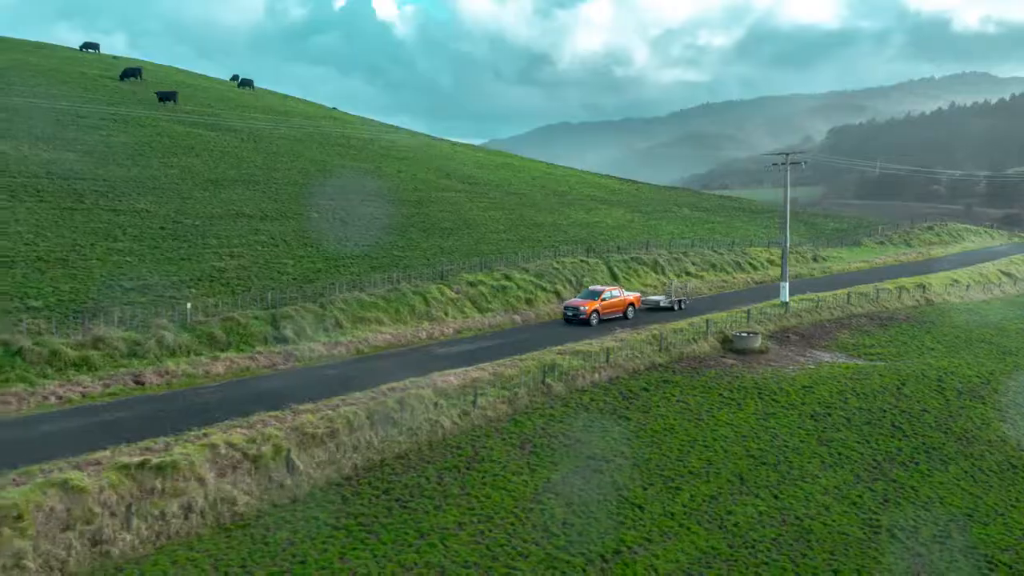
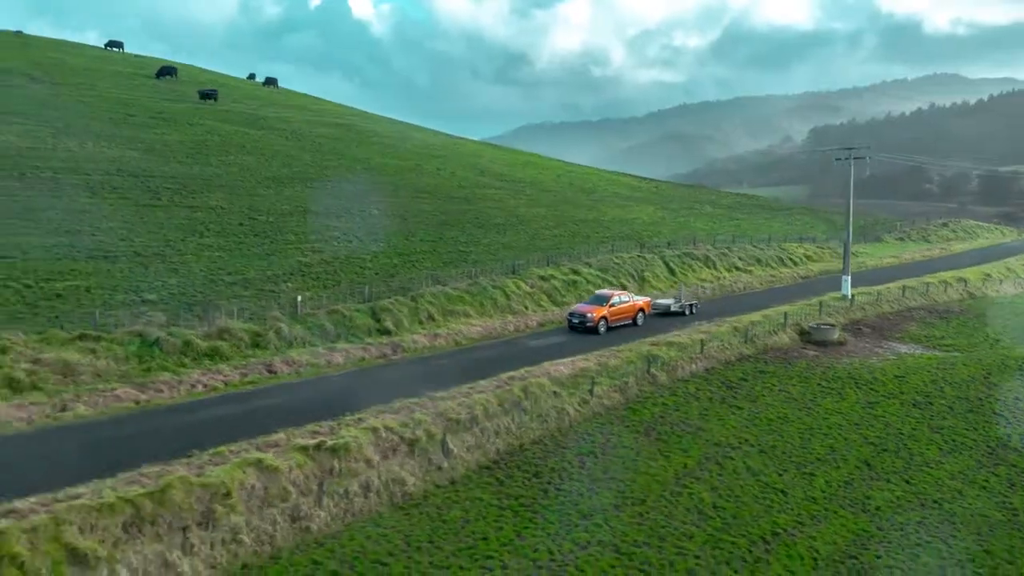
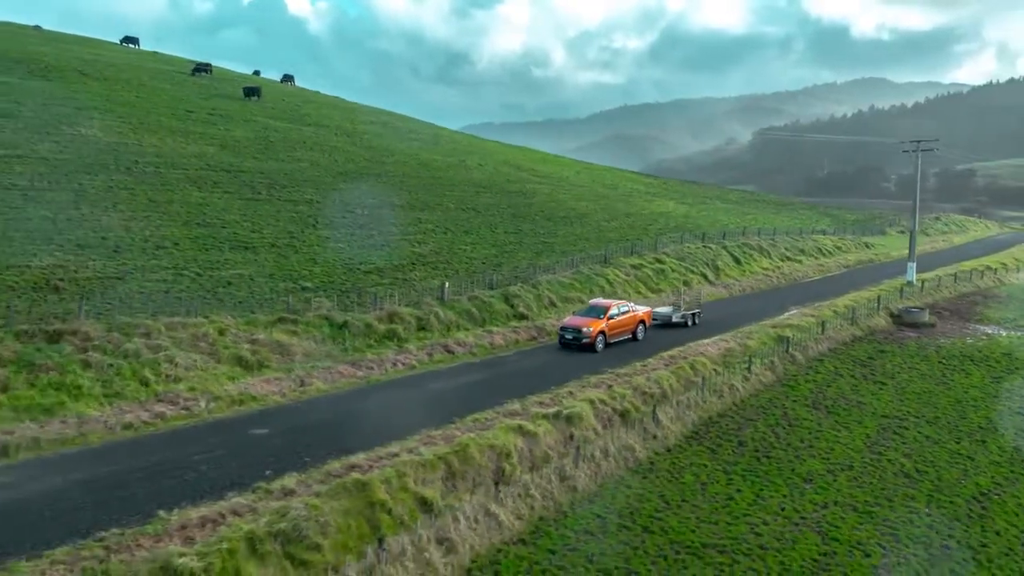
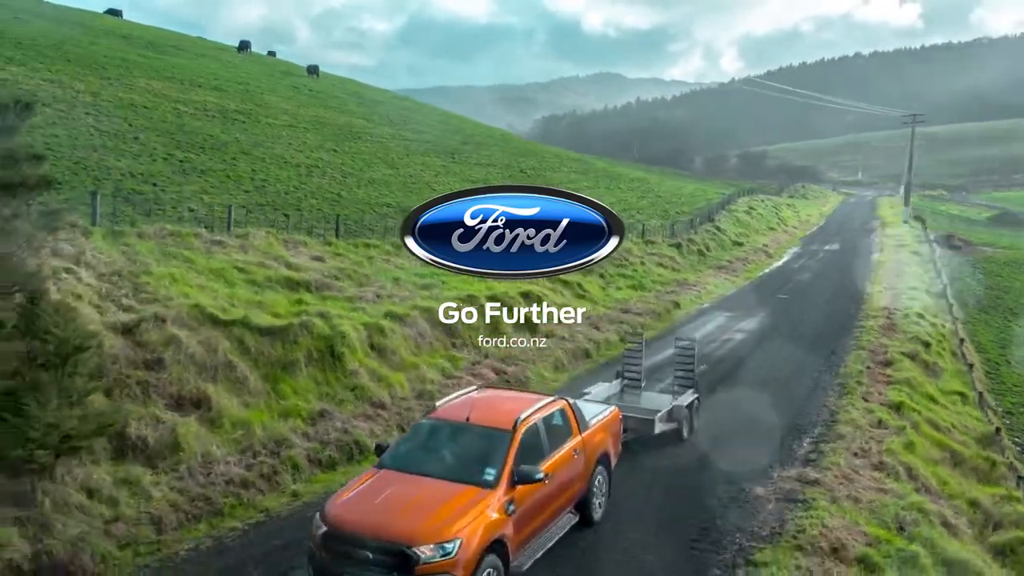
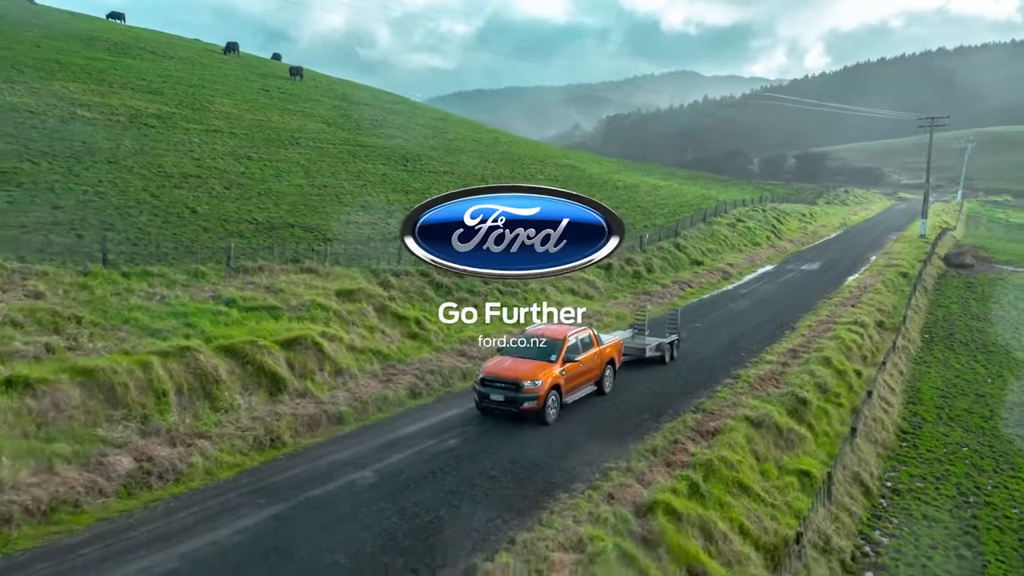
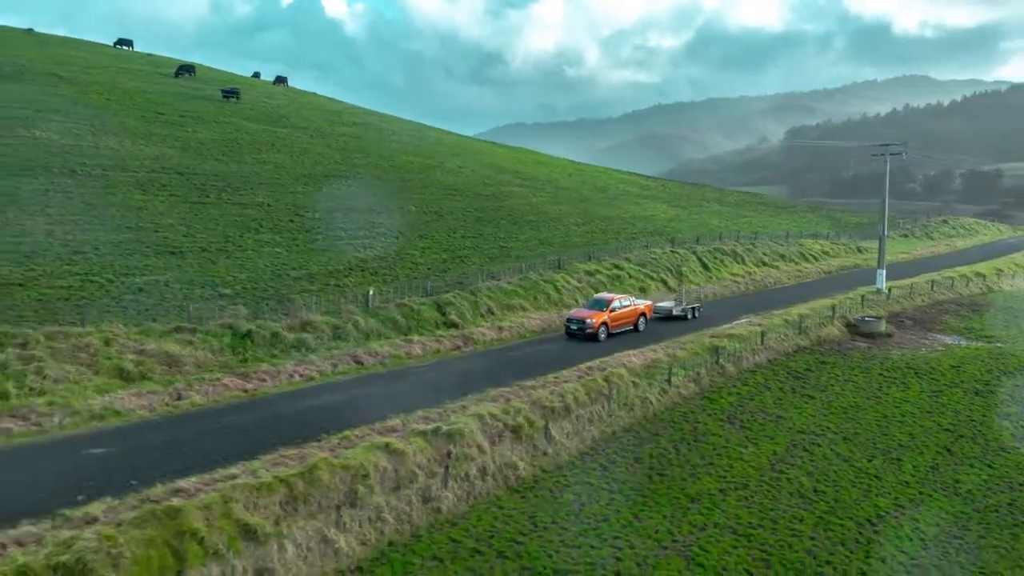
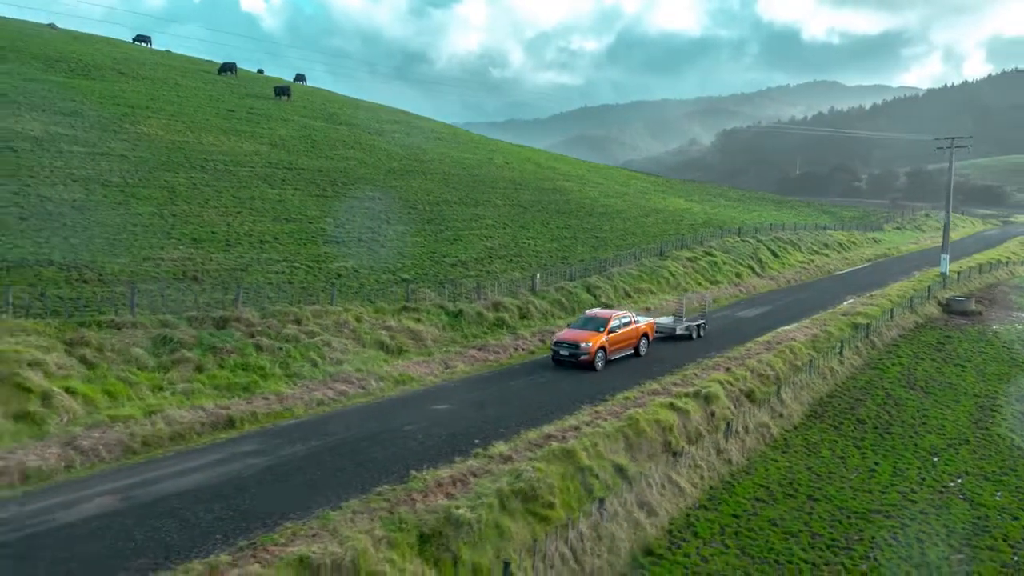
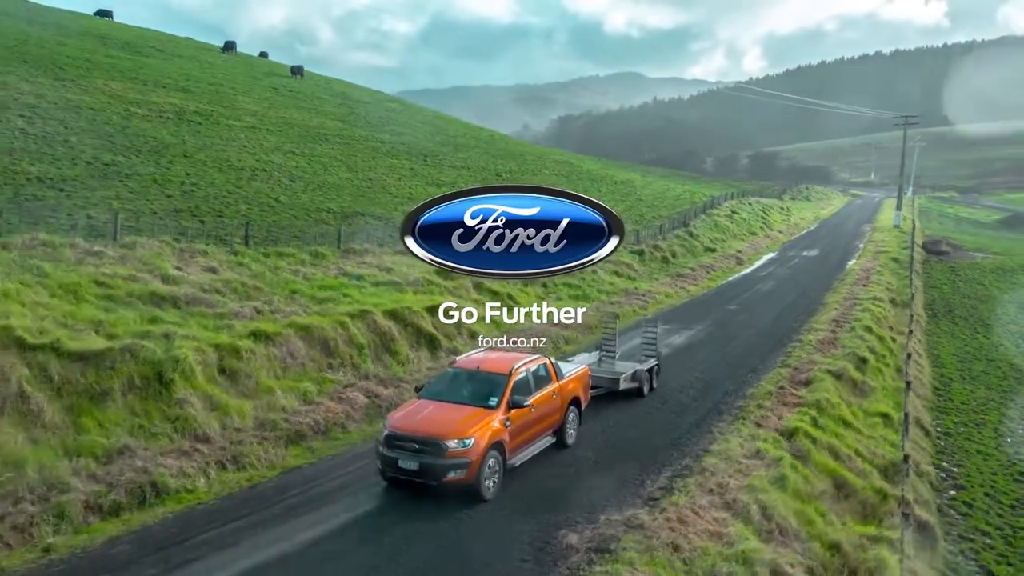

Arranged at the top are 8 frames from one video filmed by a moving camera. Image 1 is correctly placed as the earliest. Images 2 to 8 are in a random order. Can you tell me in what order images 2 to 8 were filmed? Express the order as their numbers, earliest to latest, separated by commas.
2, 6, 3, 7, 5, 8, 4
